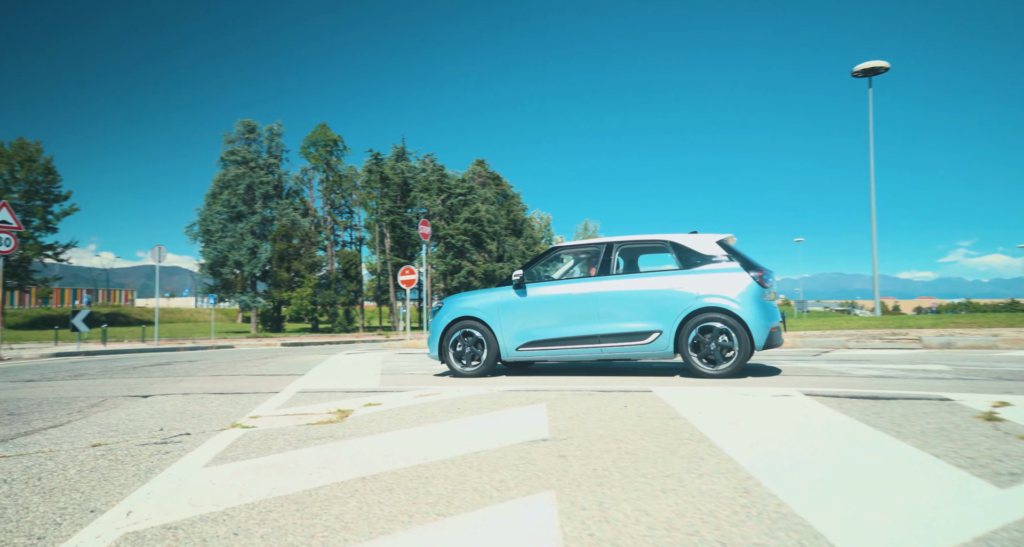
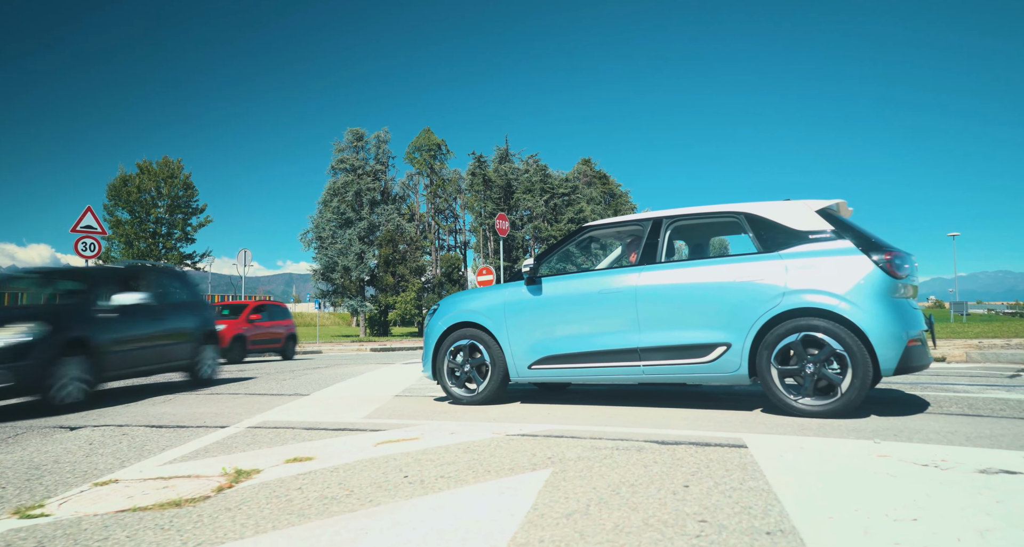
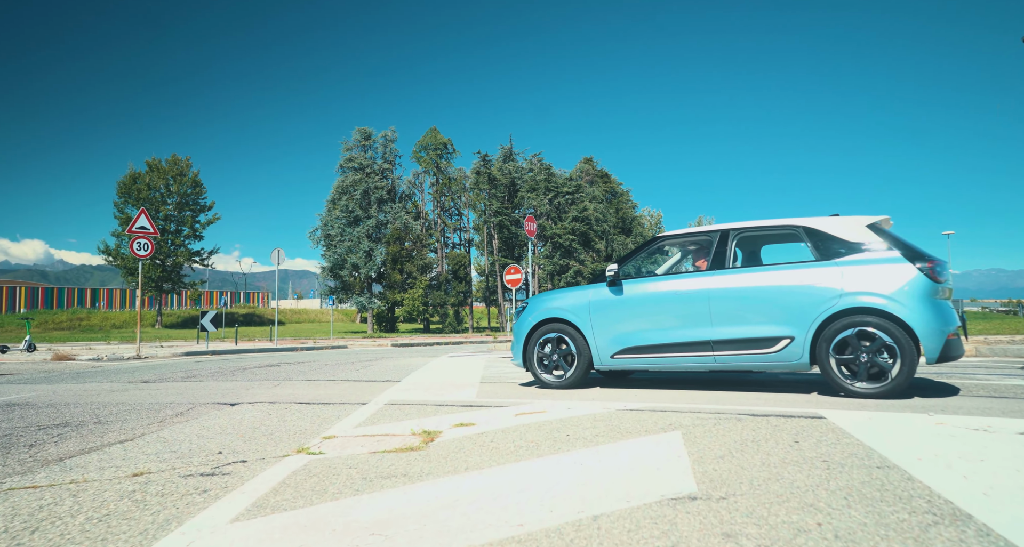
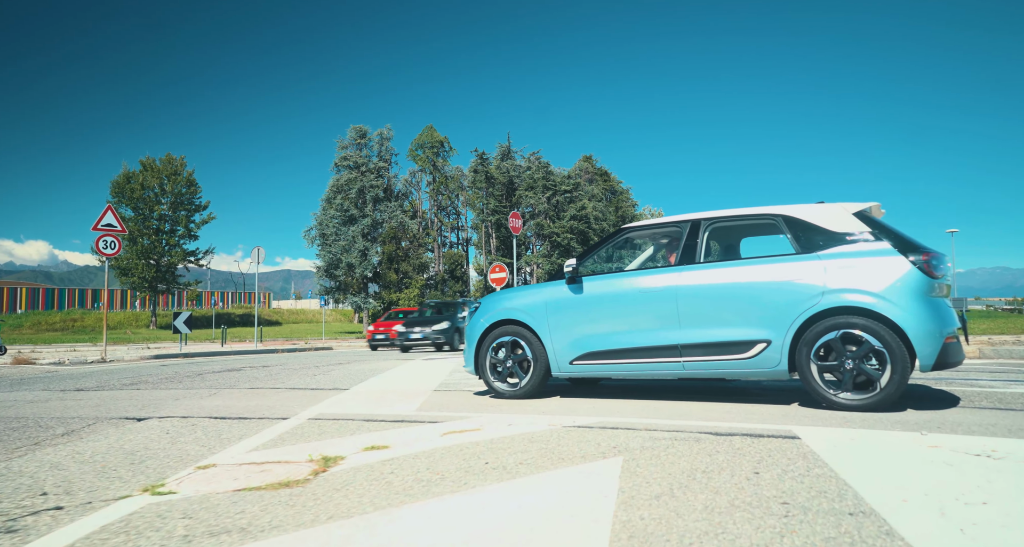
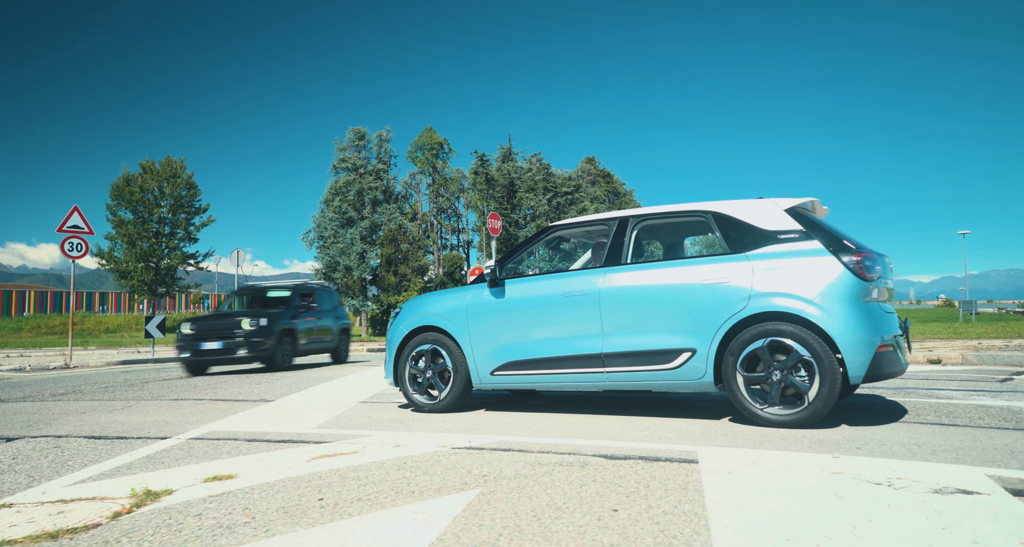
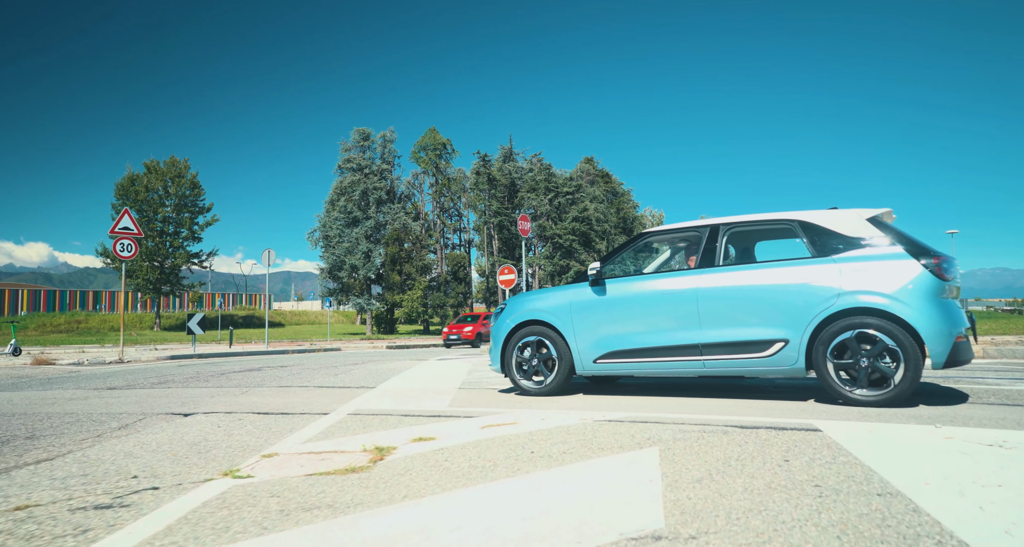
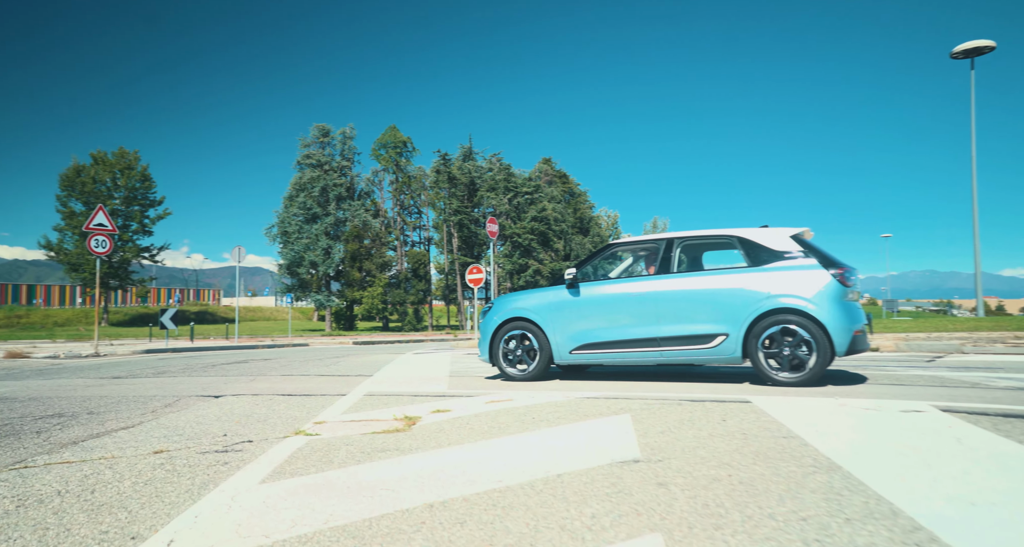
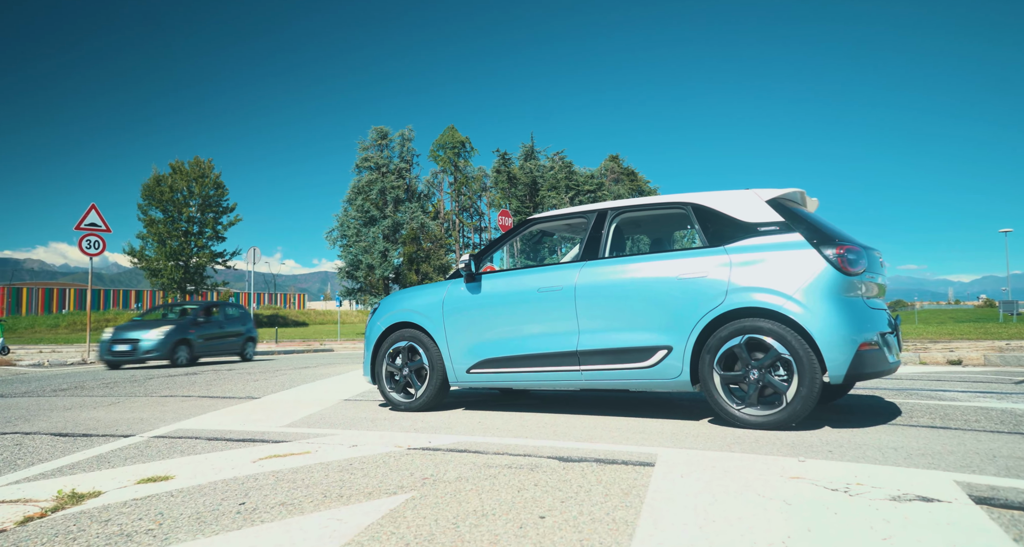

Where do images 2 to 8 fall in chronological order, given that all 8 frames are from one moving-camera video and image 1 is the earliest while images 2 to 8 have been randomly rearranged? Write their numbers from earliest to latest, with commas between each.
7, 3, 6, 4, 2, 5, 8
